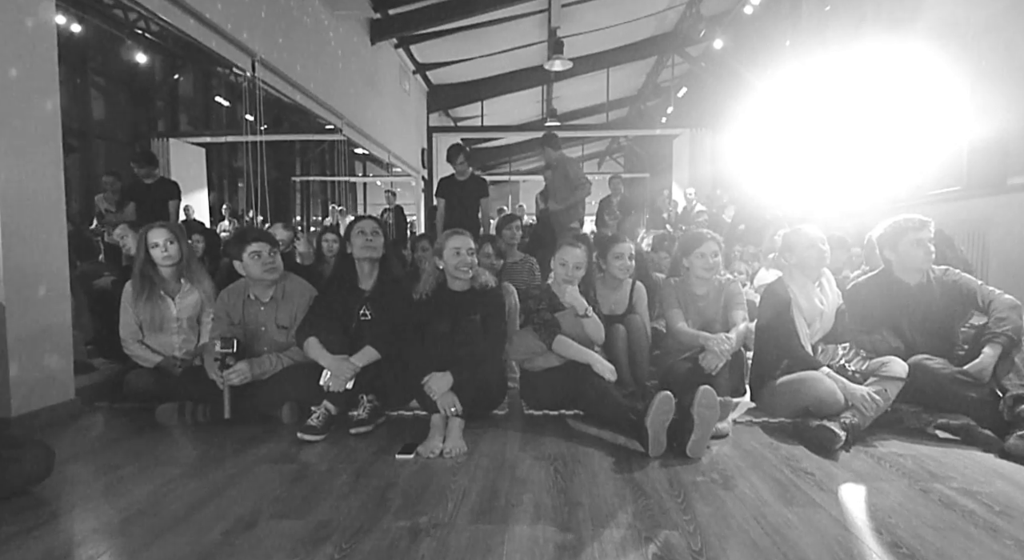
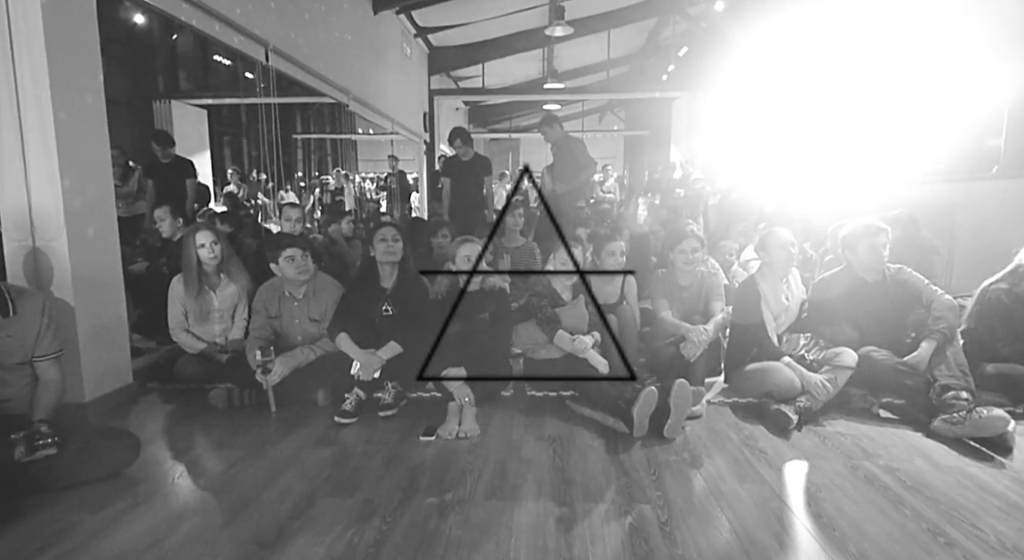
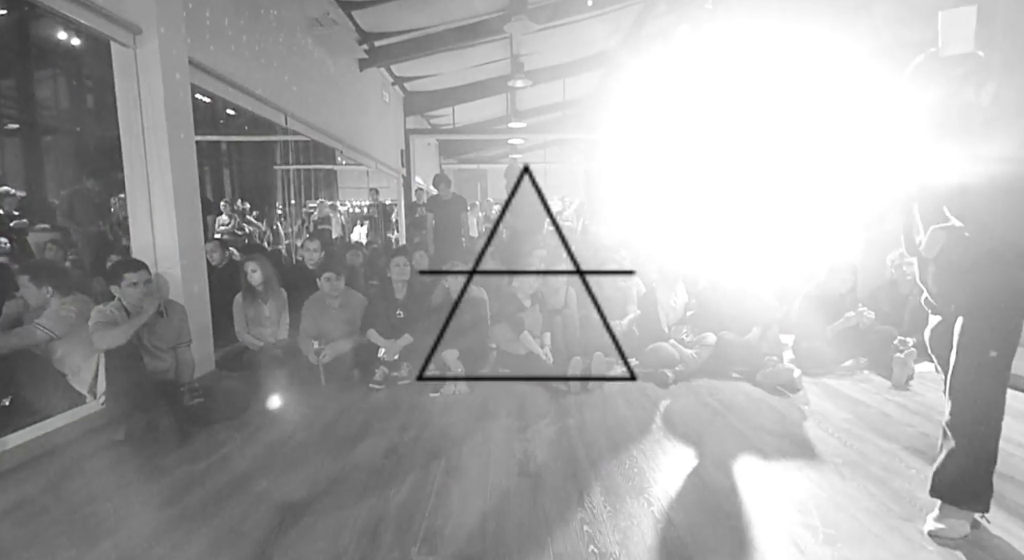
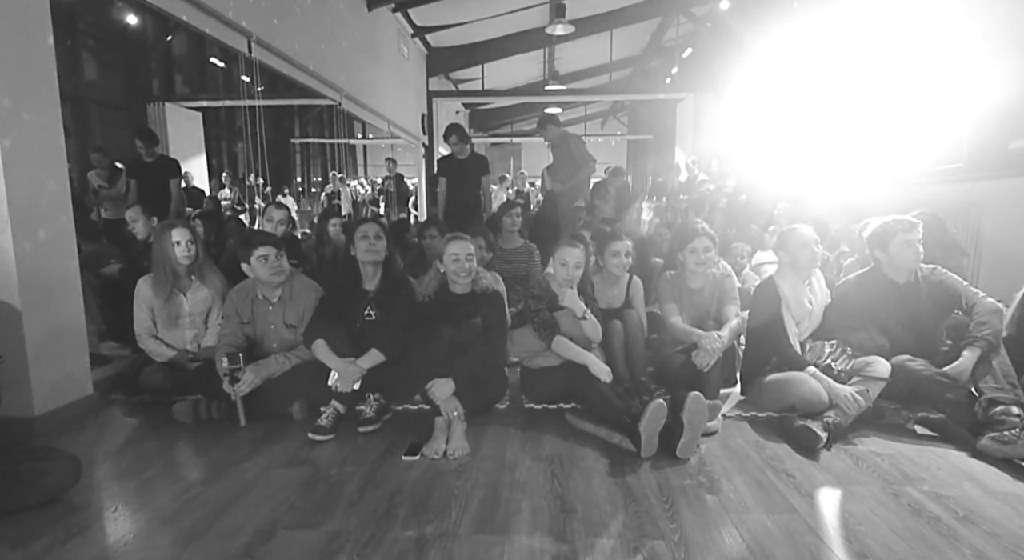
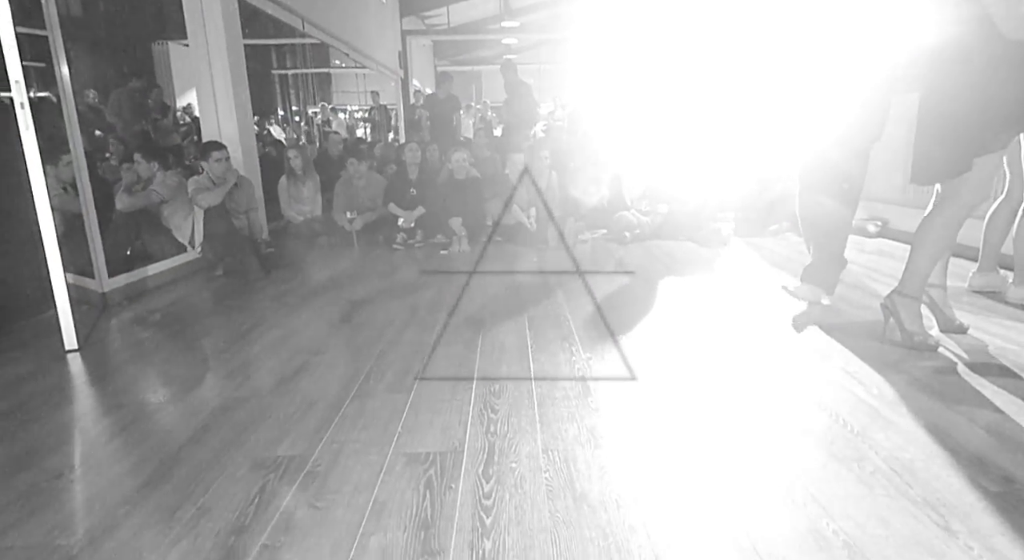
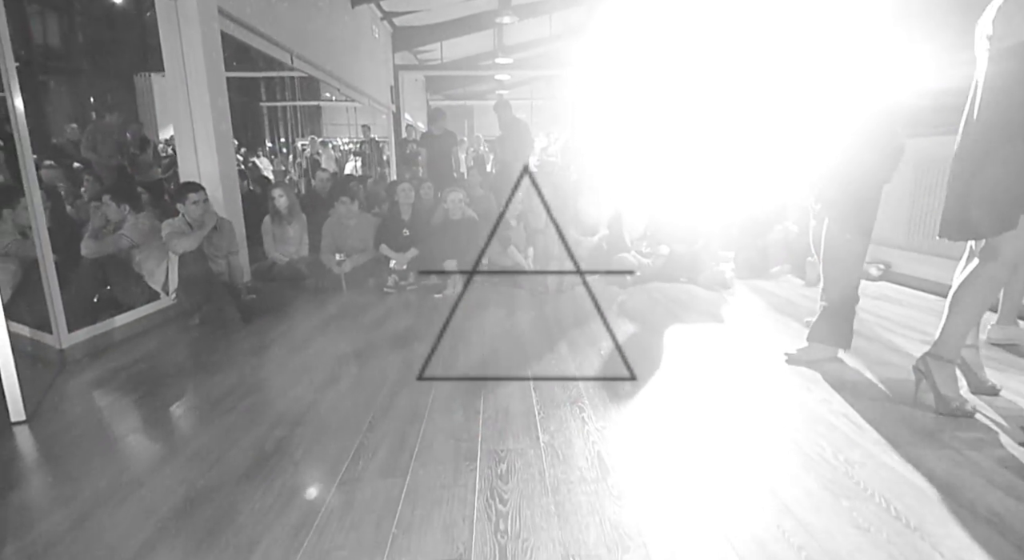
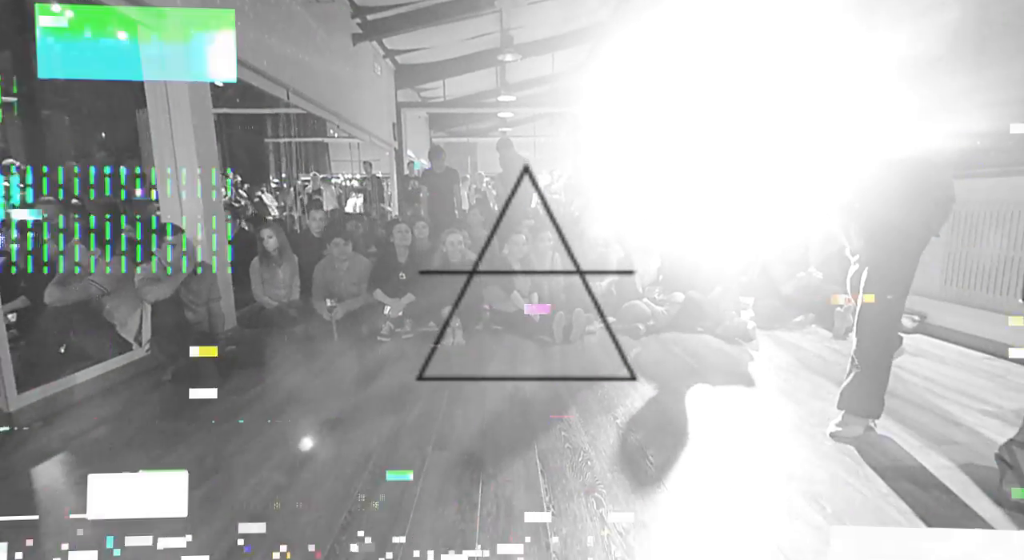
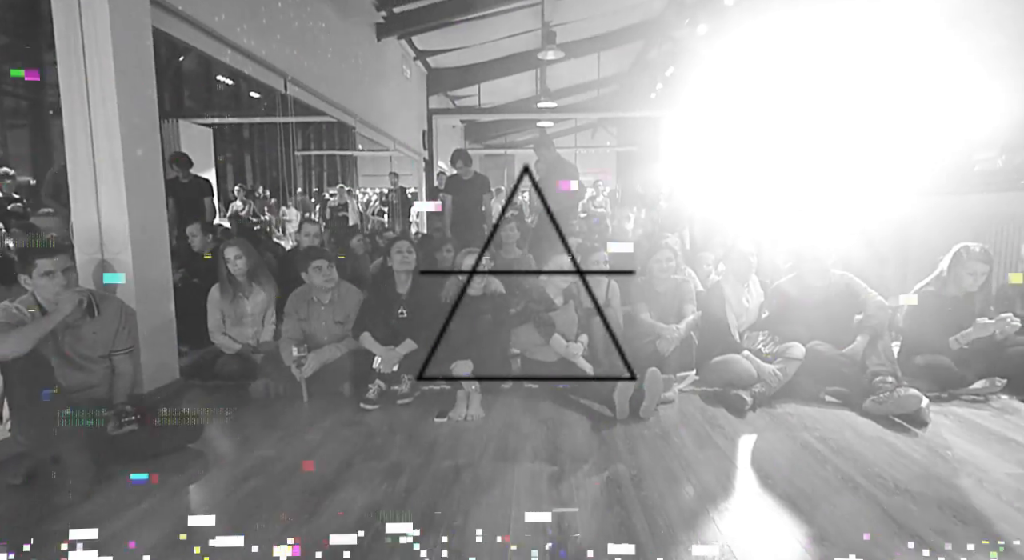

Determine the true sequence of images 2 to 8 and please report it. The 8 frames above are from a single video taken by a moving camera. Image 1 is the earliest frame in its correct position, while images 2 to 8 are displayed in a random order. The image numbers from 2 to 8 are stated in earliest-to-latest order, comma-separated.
4, 2, 8, 3, 7, 6, 5
